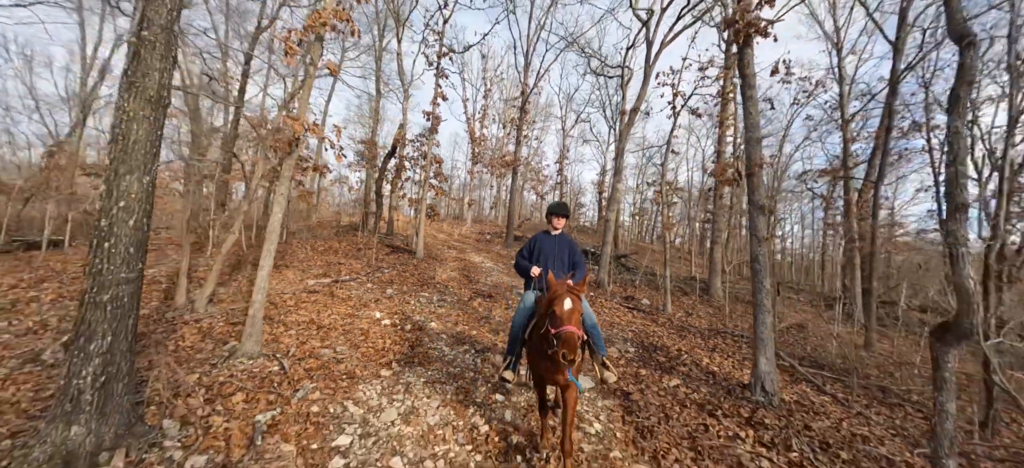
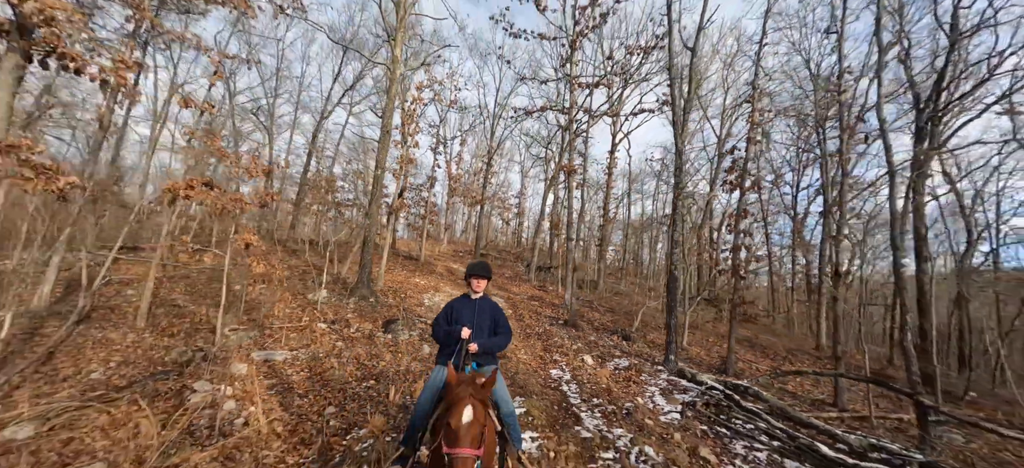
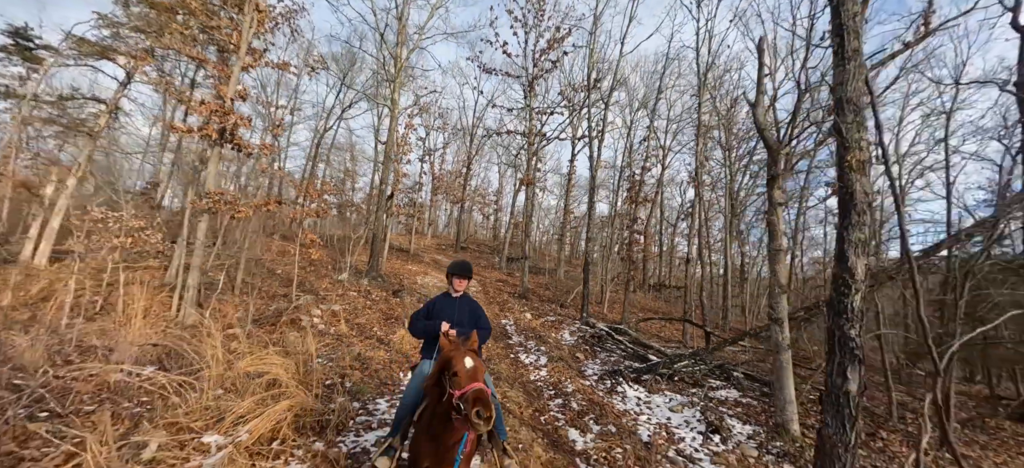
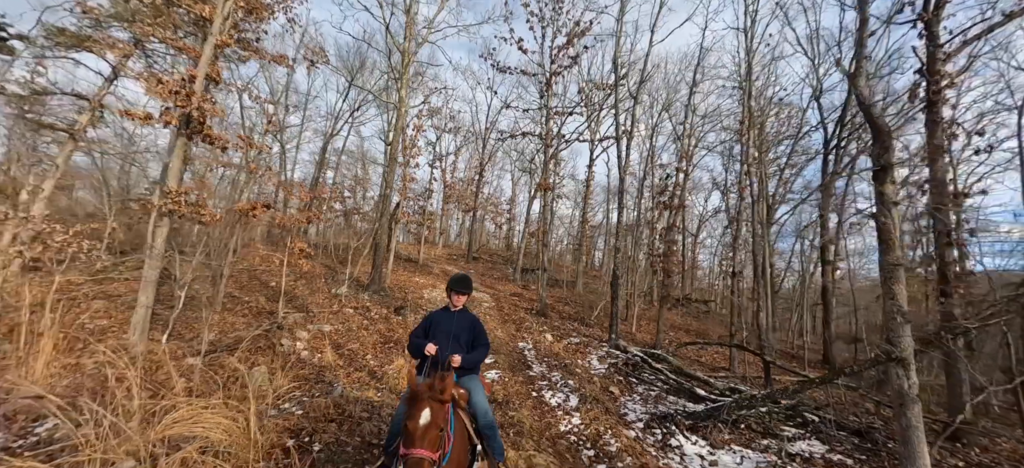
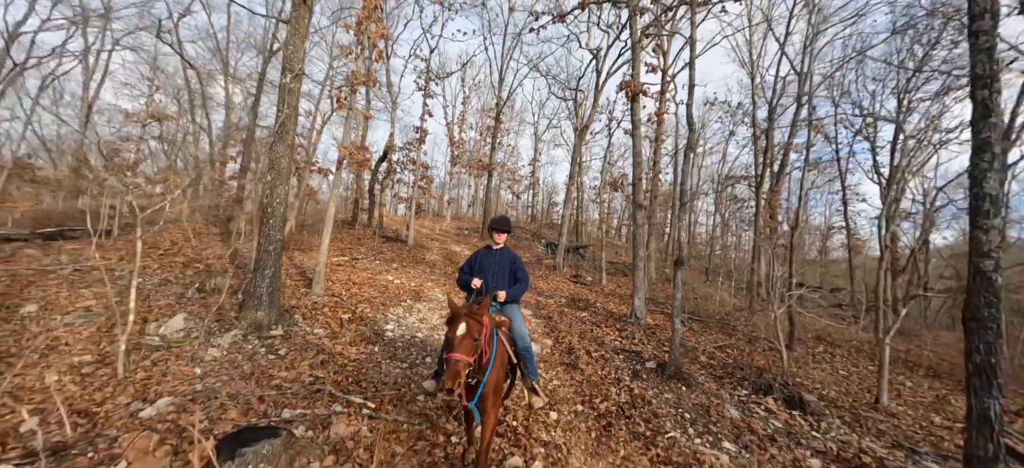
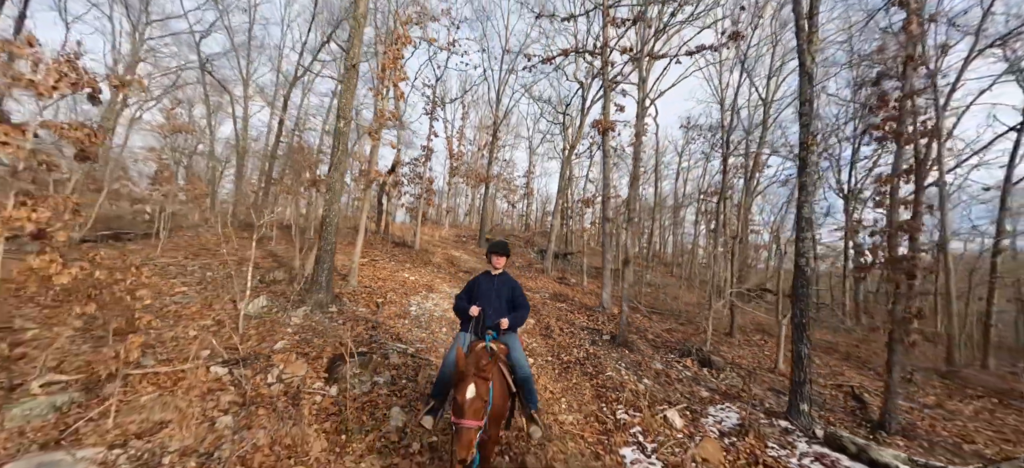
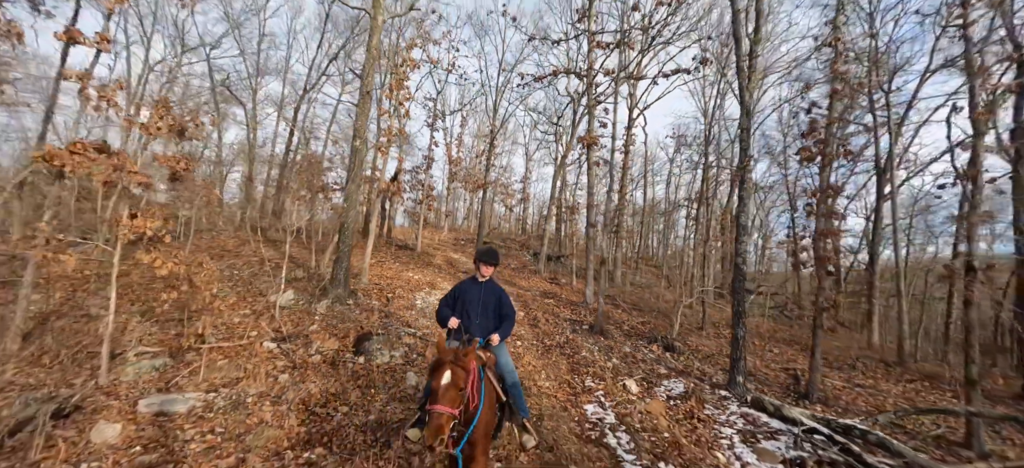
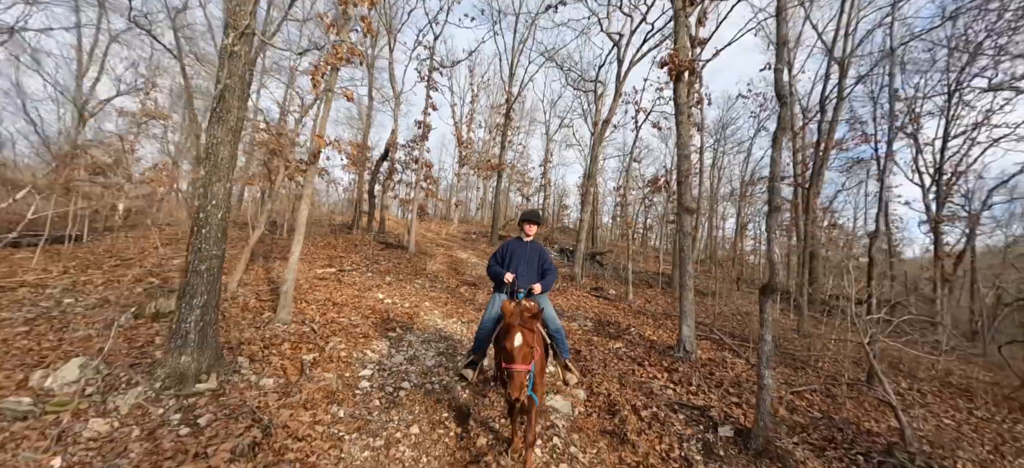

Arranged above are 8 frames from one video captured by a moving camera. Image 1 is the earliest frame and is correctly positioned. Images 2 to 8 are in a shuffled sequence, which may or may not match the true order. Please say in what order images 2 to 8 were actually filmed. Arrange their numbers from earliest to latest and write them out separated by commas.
8, 5, 6, 7, 2, 4, 3
